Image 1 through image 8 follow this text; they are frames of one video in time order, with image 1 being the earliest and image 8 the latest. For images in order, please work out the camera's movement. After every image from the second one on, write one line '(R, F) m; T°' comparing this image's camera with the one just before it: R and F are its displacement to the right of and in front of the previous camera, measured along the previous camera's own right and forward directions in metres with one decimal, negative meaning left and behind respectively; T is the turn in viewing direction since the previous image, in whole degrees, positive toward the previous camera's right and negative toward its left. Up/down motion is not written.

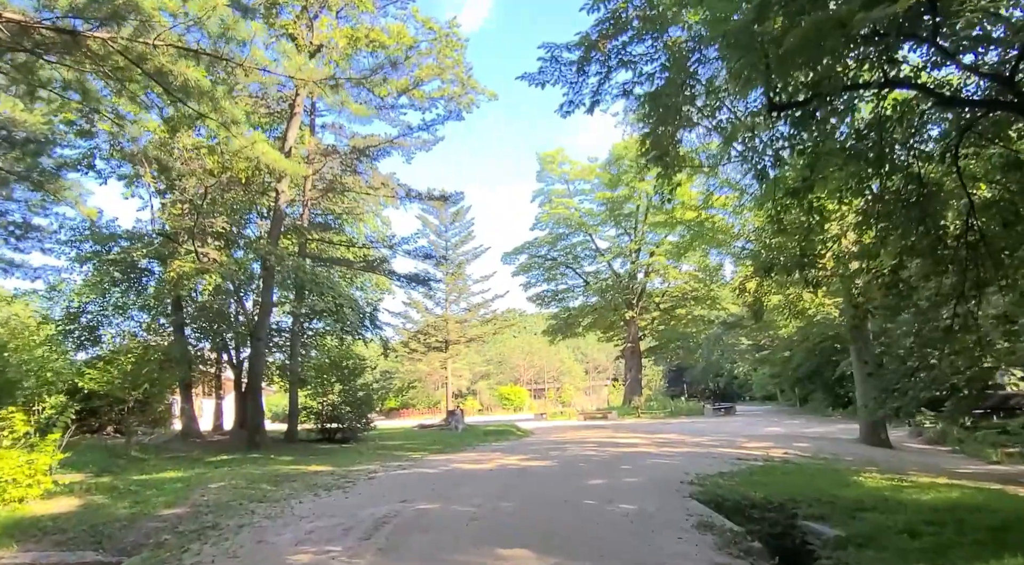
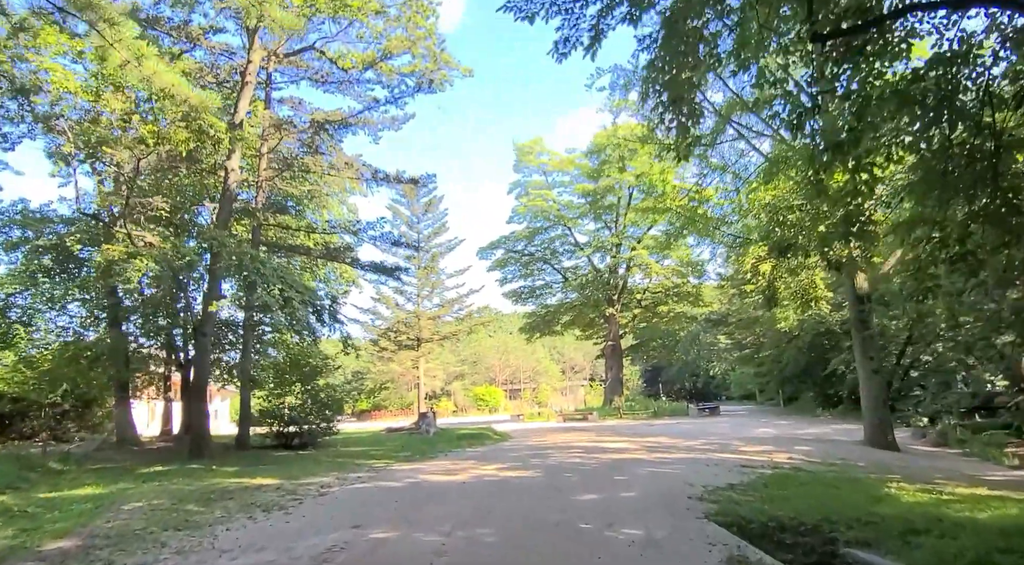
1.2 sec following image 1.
(0.0, +1.5) m; +2°
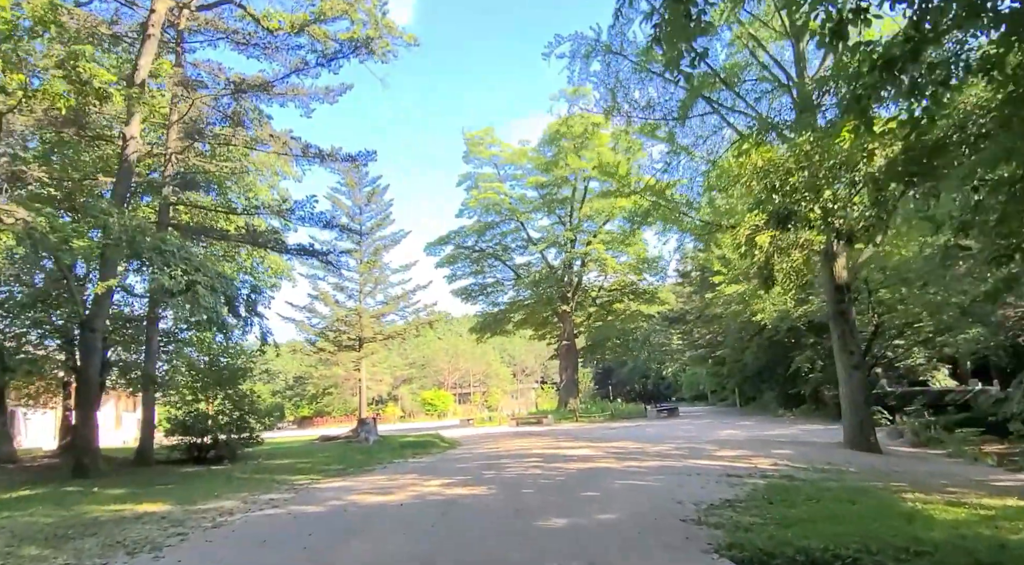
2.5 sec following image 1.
(0.0, +1.7) m; +4°
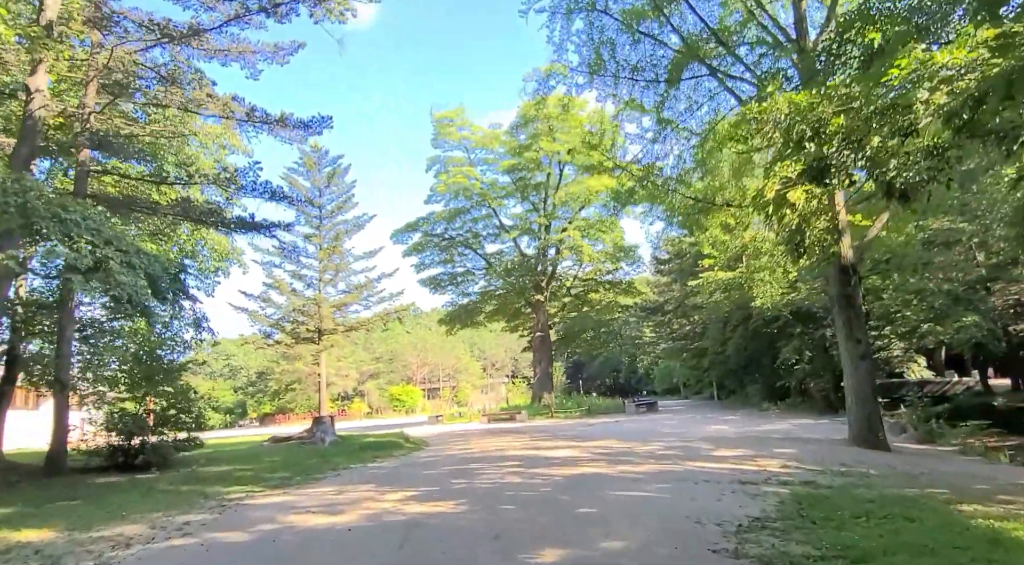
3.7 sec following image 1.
(-0.1, +1.5) m; +3°
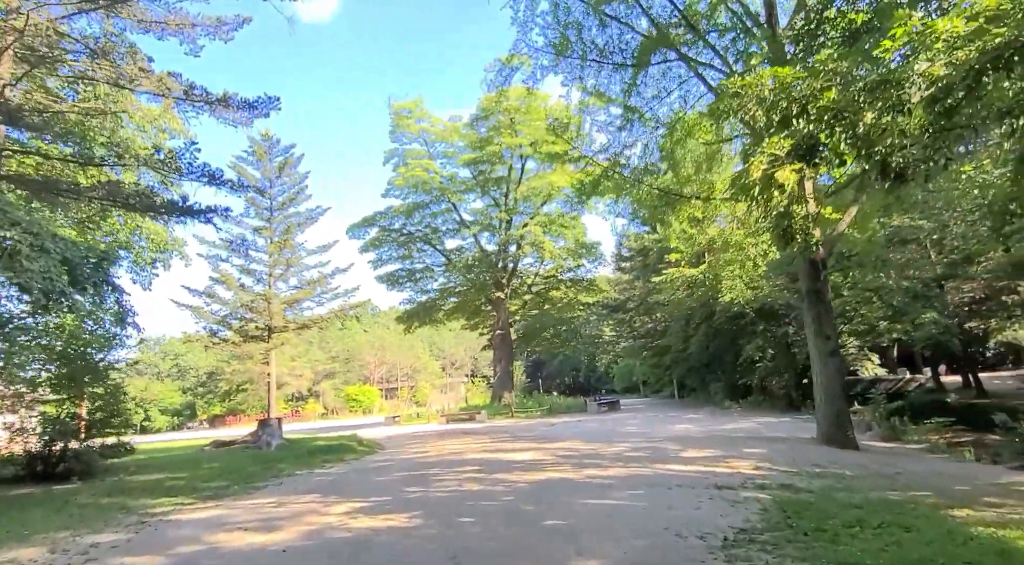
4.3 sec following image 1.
(0.0, +0.7) m; +3°
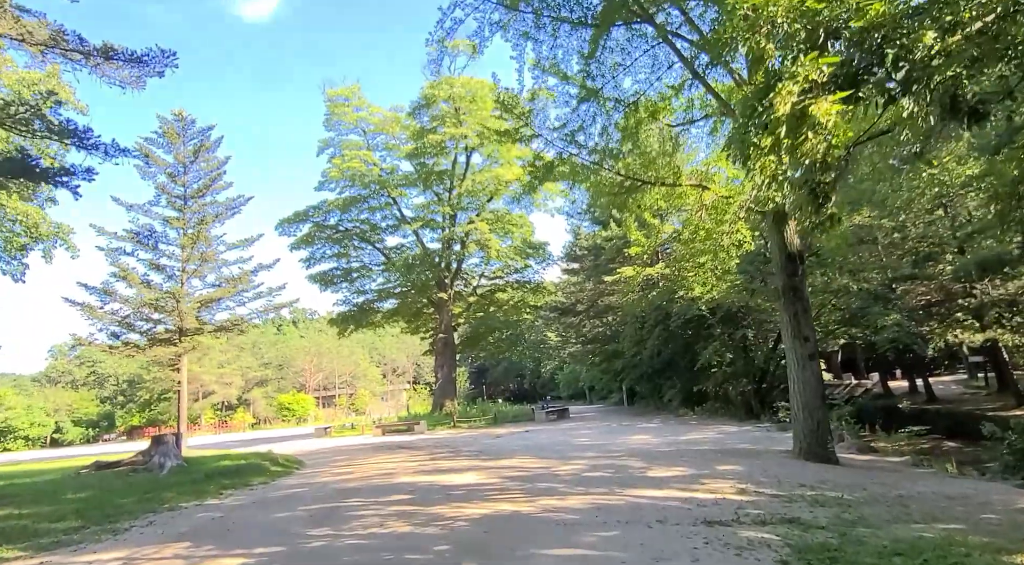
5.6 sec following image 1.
(+0.1, +1.7) m; +5°
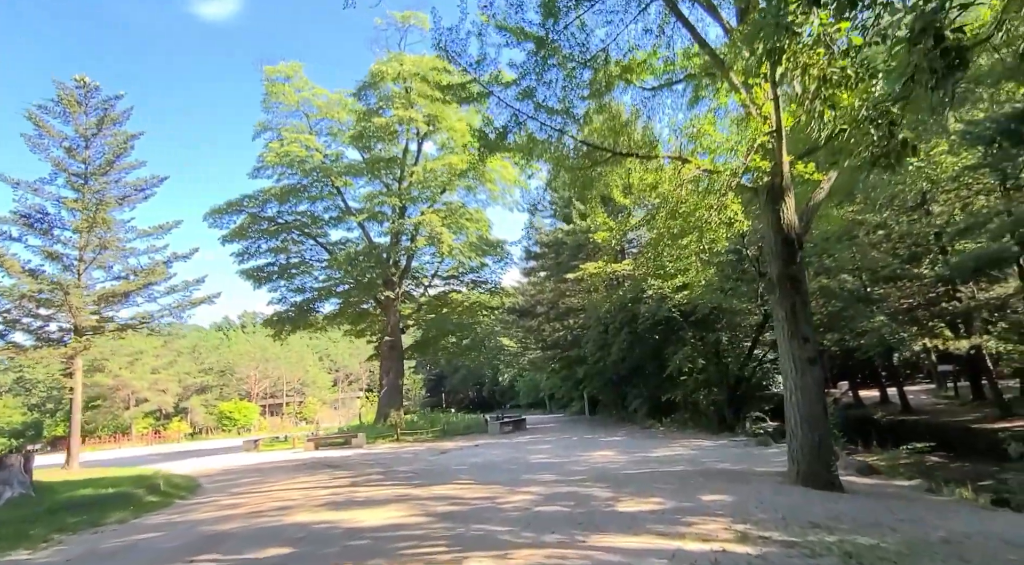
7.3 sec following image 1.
(+0.3, +2.1) m; +3°
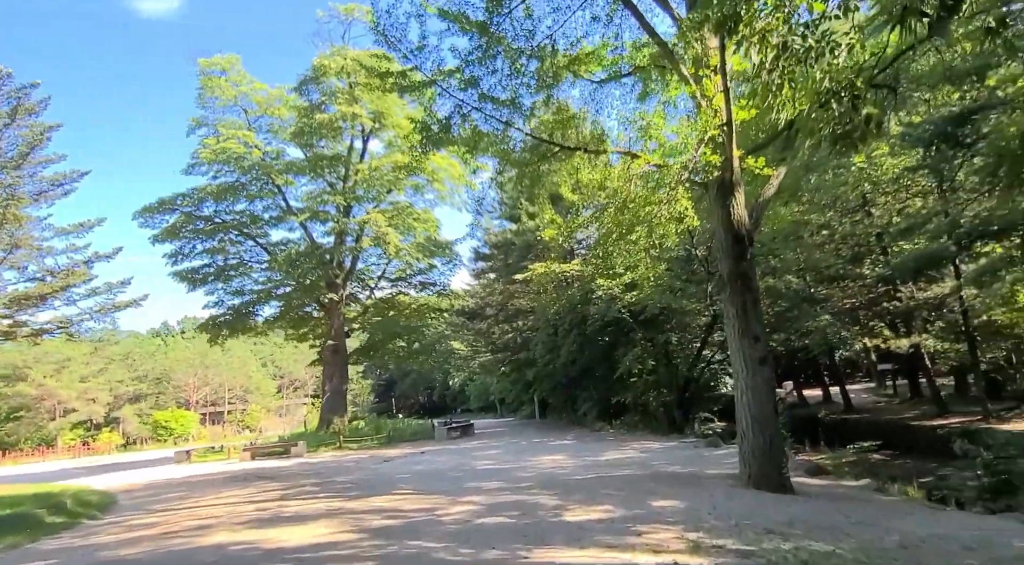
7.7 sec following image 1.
(+0.1, +0.5) m; +4°
